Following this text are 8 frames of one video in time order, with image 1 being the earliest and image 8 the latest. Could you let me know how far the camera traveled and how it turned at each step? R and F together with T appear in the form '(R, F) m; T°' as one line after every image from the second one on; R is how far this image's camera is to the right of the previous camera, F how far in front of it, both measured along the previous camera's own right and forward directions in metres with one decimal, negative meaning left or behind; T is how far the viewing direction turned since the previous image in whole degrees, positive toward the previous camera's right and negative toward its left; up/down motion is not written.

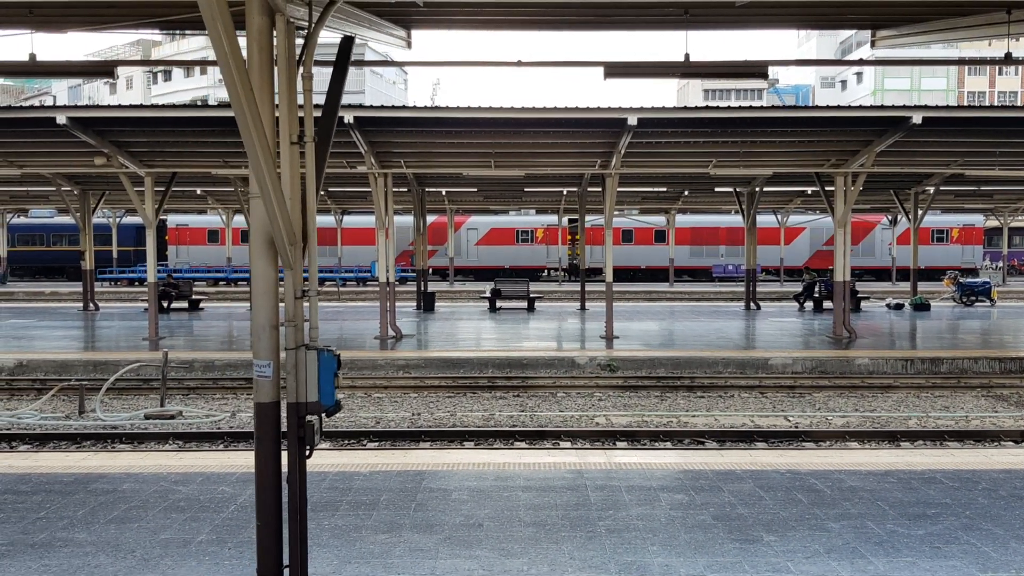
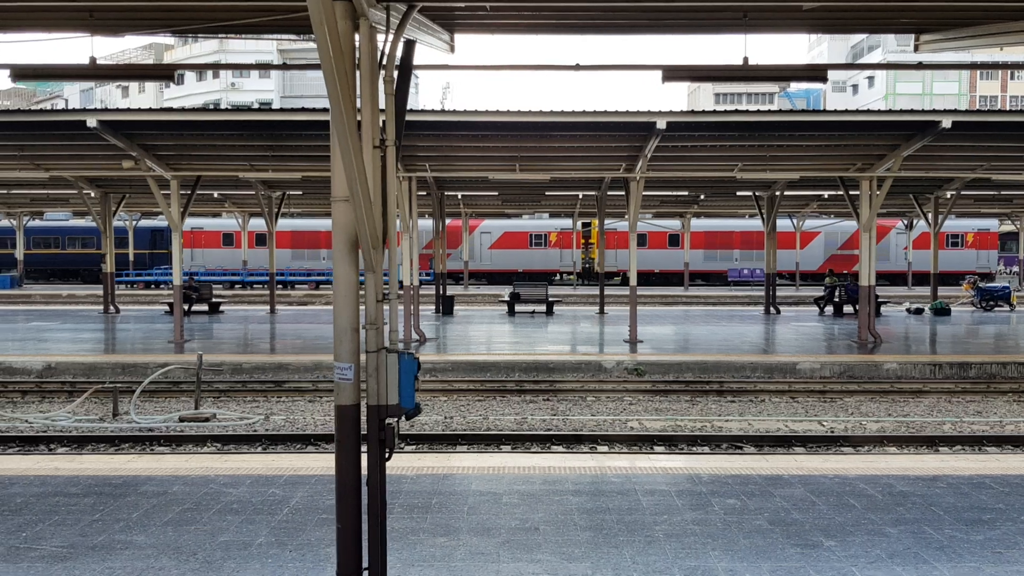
(-0.3, 0.0) m; 0°
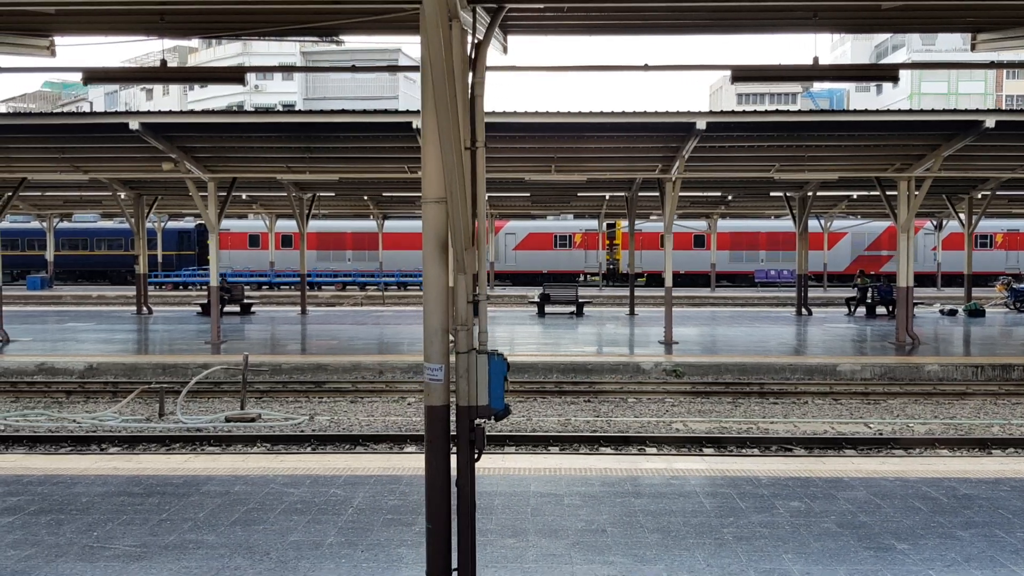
(-0.3, 0.0) m; -1°
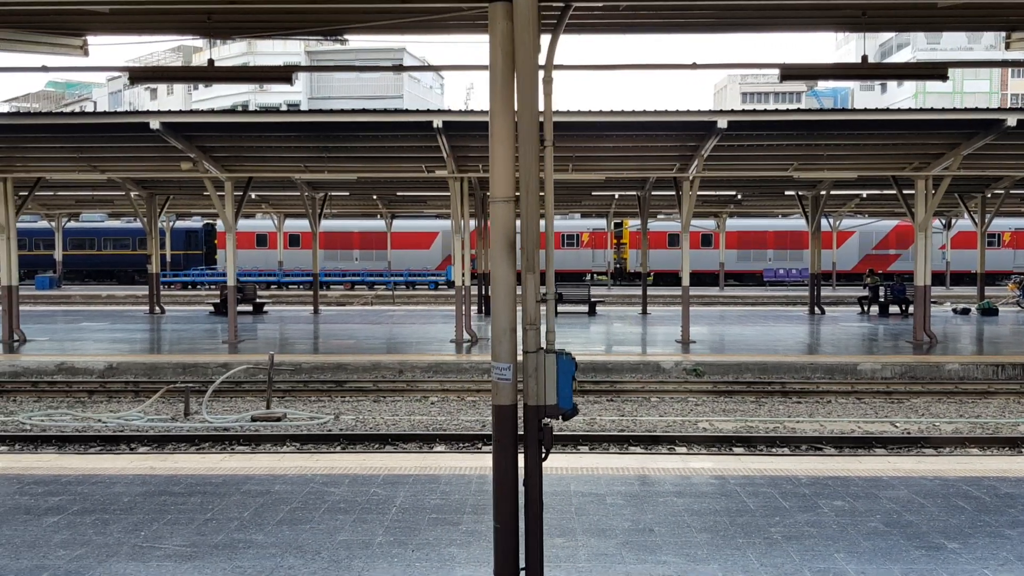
(-0.2, 0.0) m; 0°
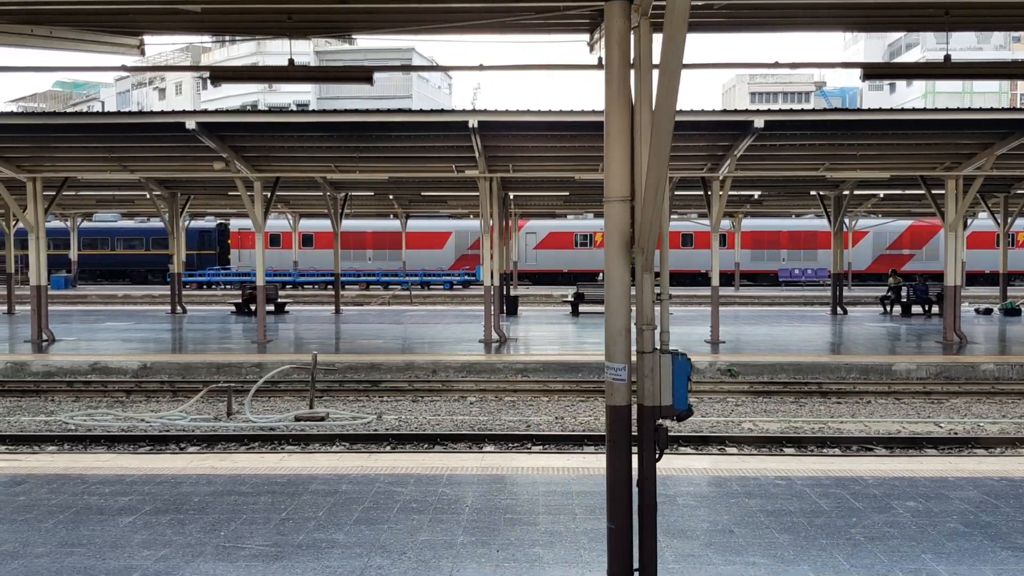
(-0.4, 0.0) m; 0°
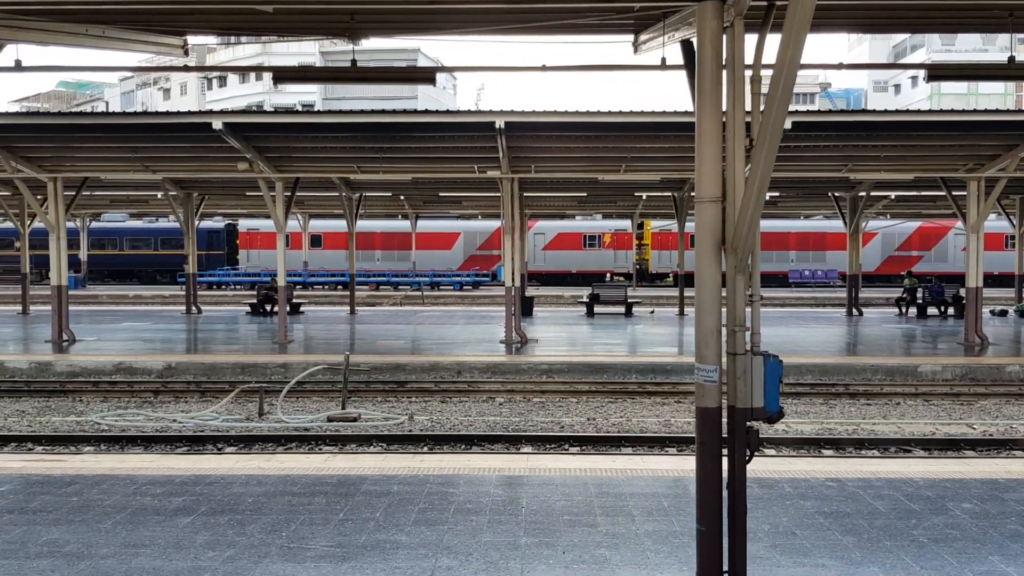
(-0.3, 0.0) m; 0°
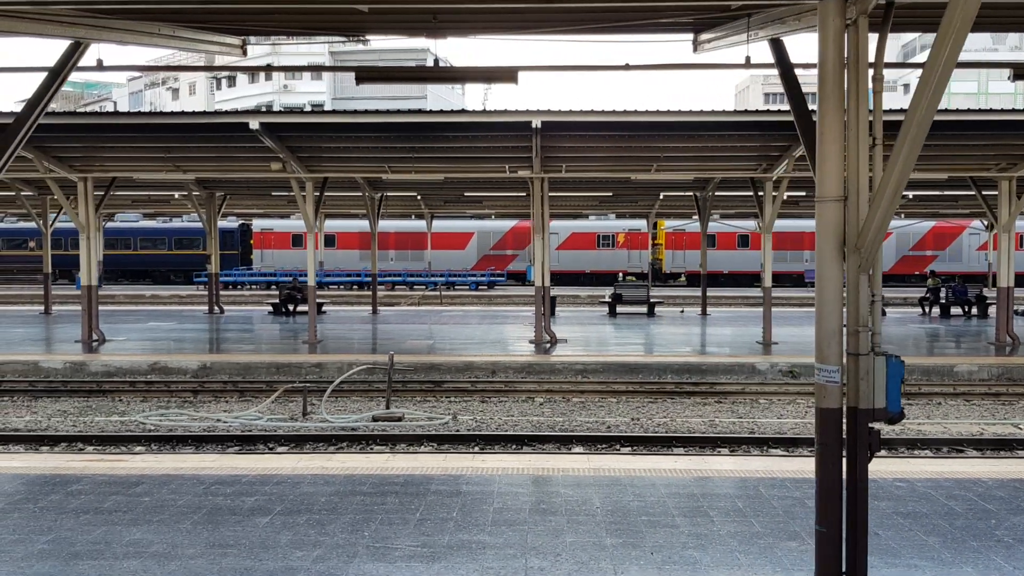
(-0.4, 0.0) m; 0°
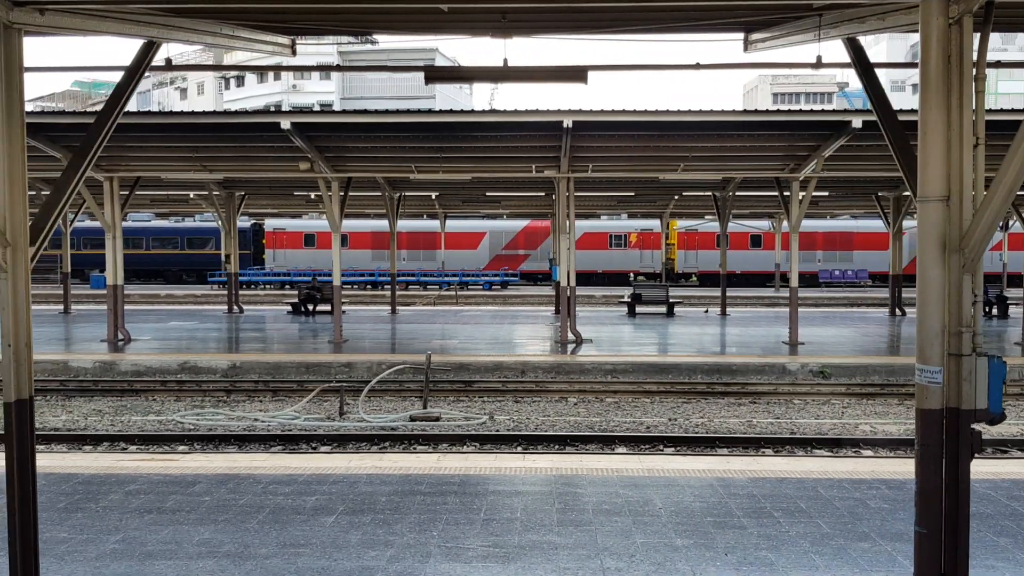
(-0.3, 0.0) m; 0°
